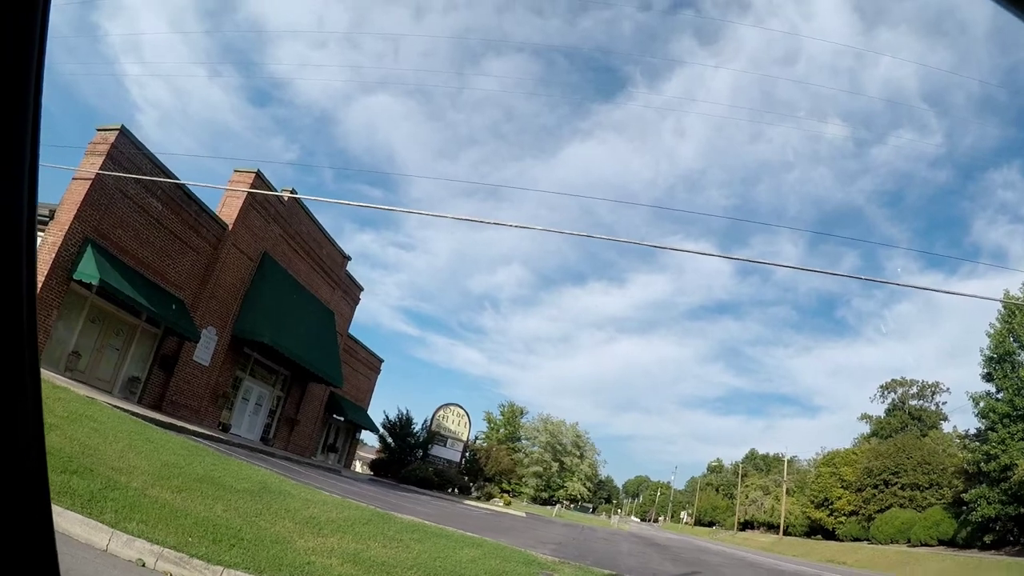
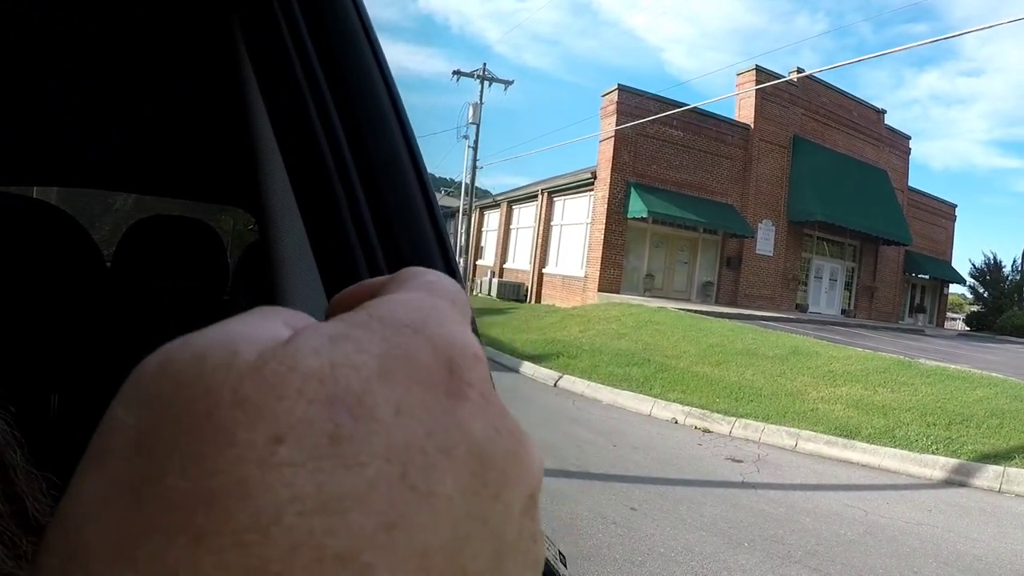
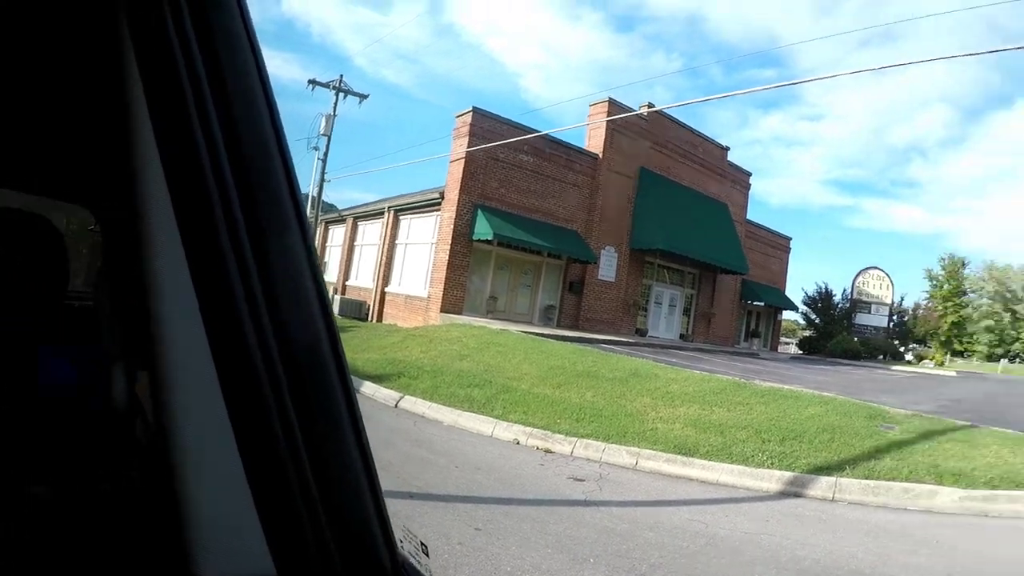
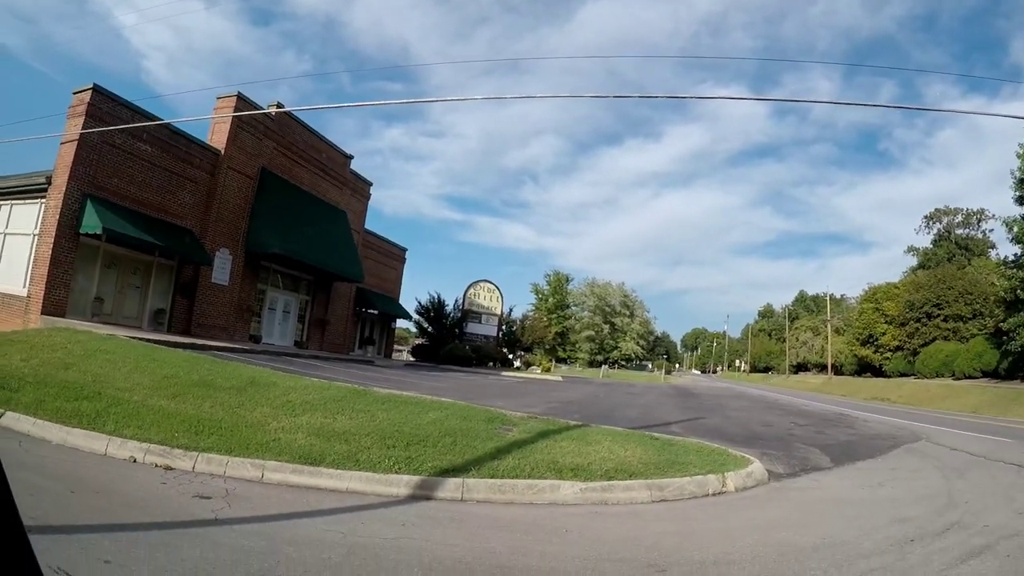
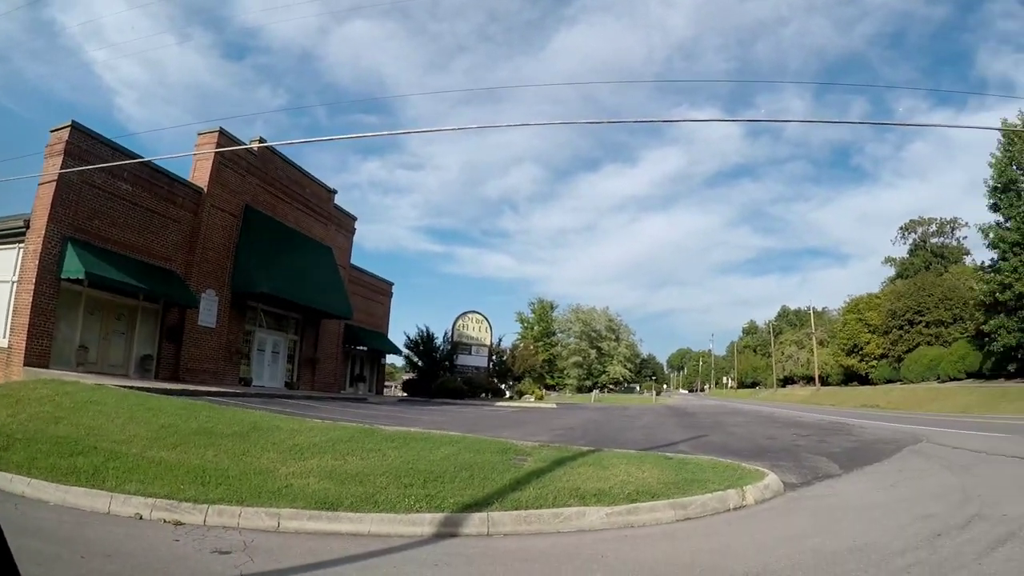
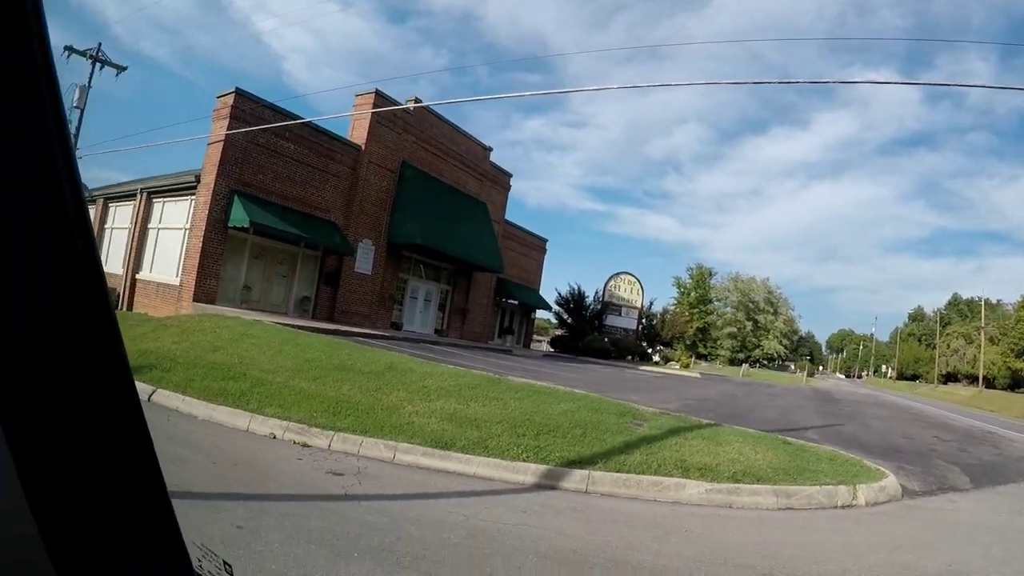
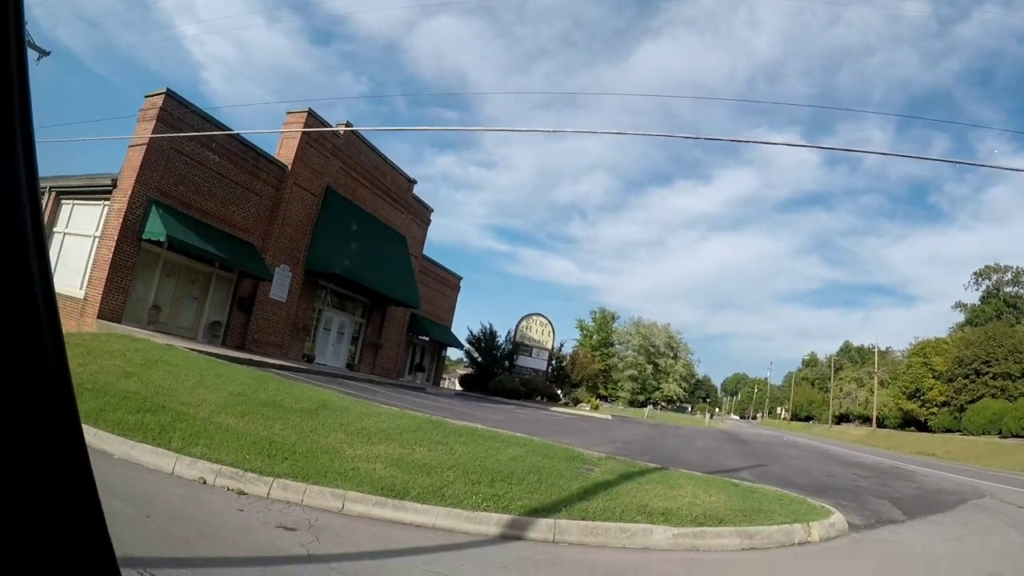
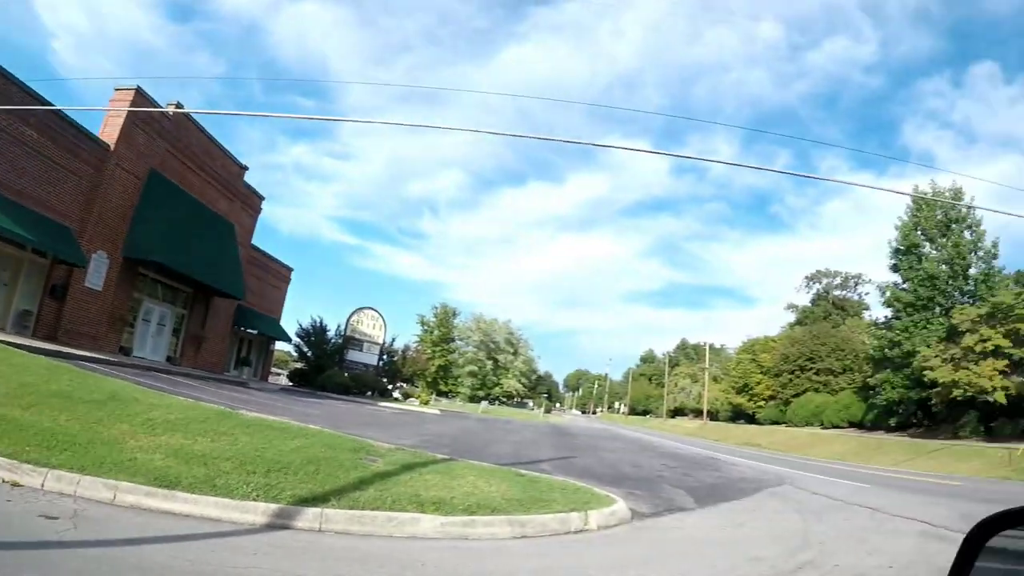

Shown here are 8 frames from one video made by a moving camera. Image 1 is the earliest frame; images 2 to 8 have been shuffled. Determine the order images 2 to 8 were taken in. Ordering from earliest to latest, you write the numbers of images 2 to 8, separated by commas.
7, 5, 4, 6, 2, 3, 8
